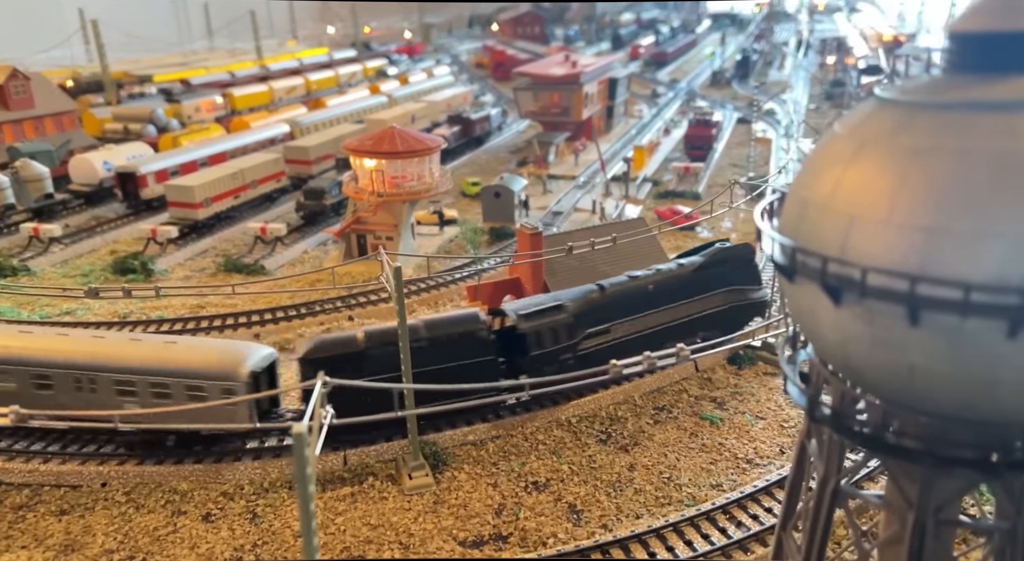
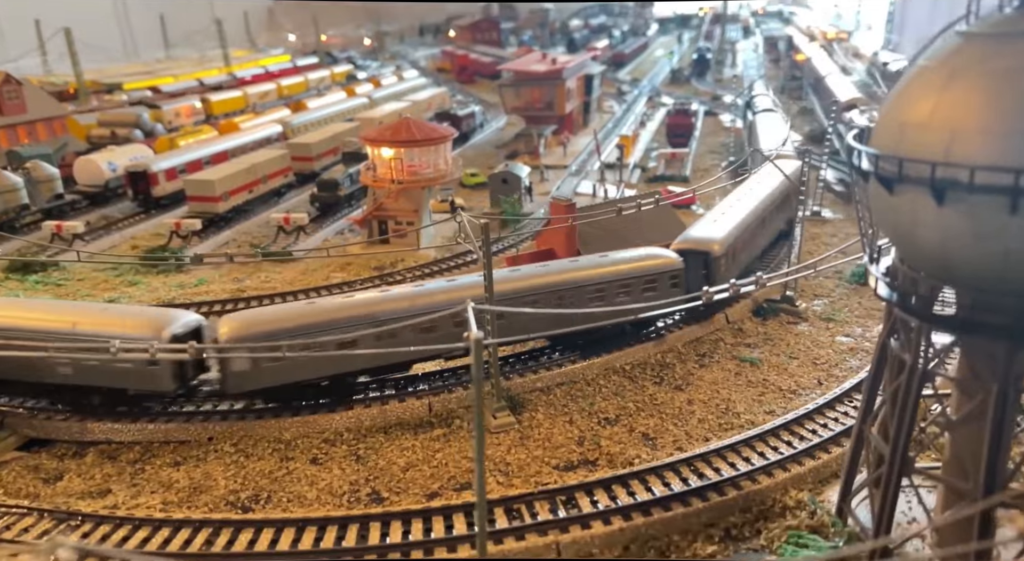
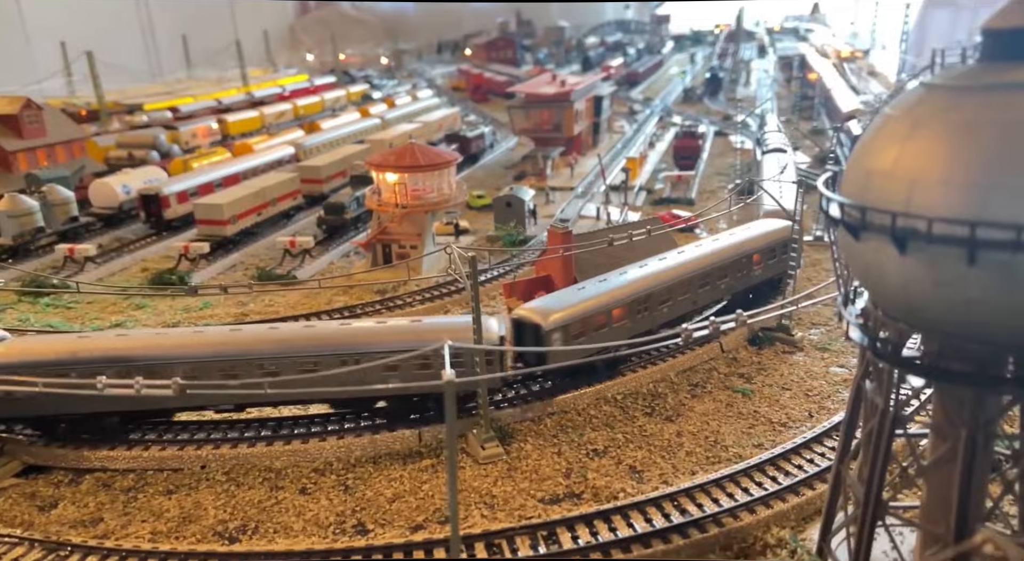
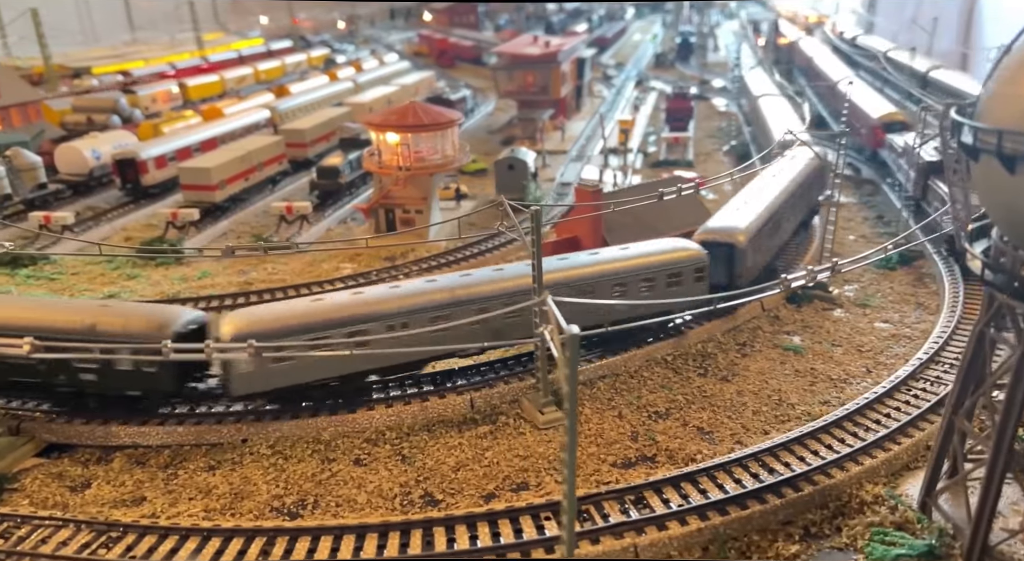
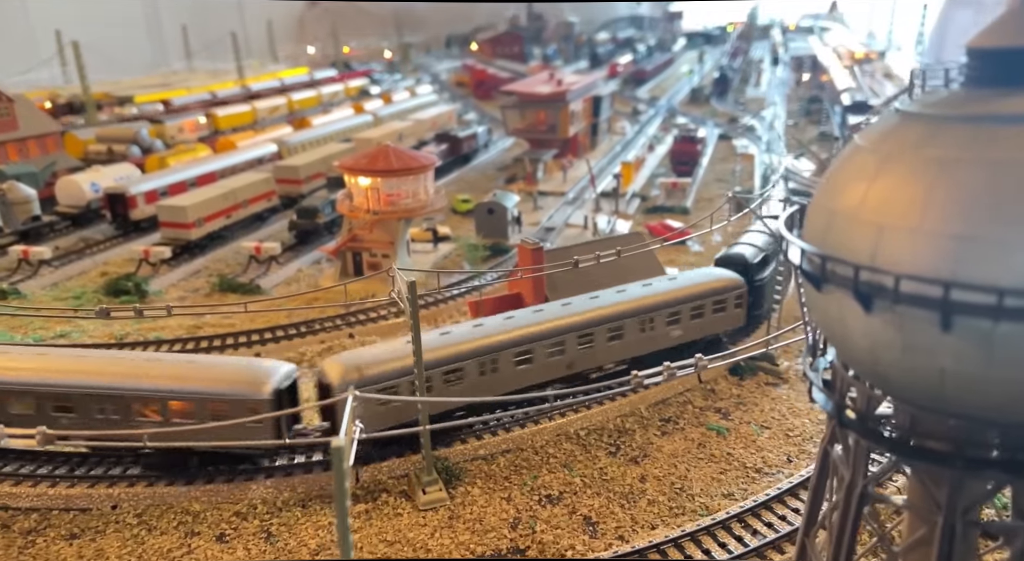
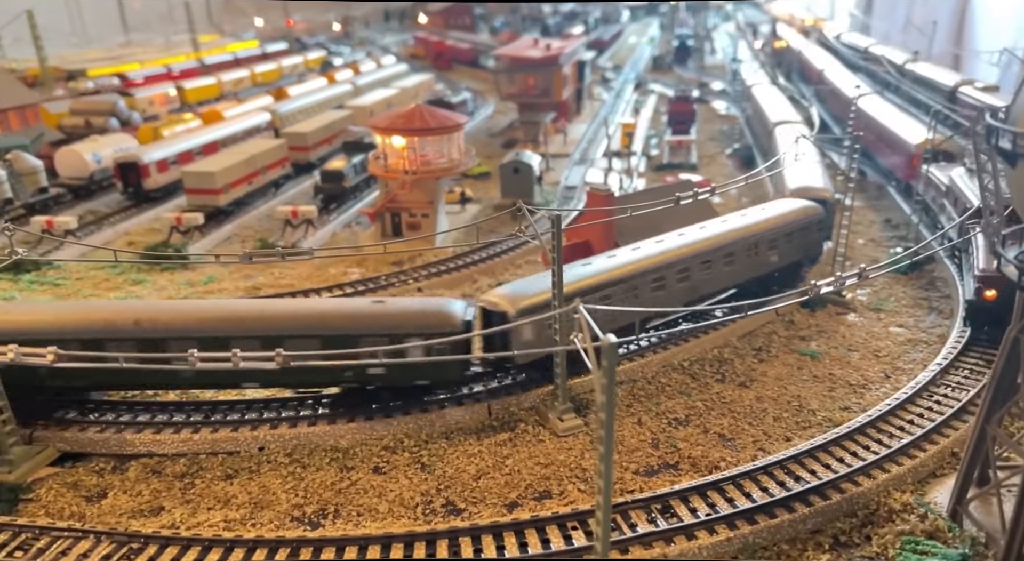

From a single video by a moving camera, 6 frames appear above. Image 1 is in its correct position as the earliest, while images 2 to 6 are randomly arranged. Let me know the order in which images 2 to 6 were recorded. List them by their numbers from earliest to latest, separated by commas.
5, 3, 2, 4, 6
